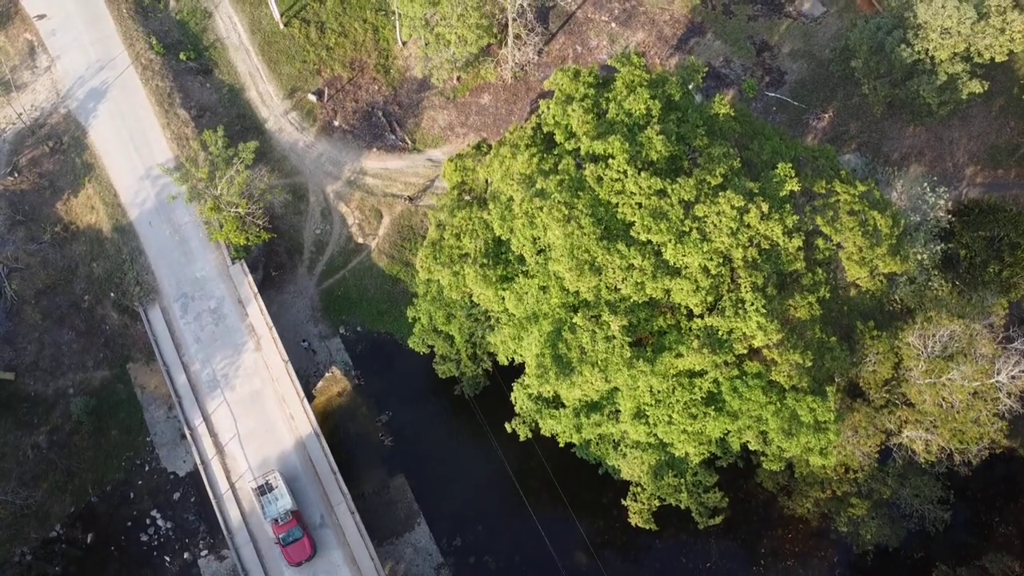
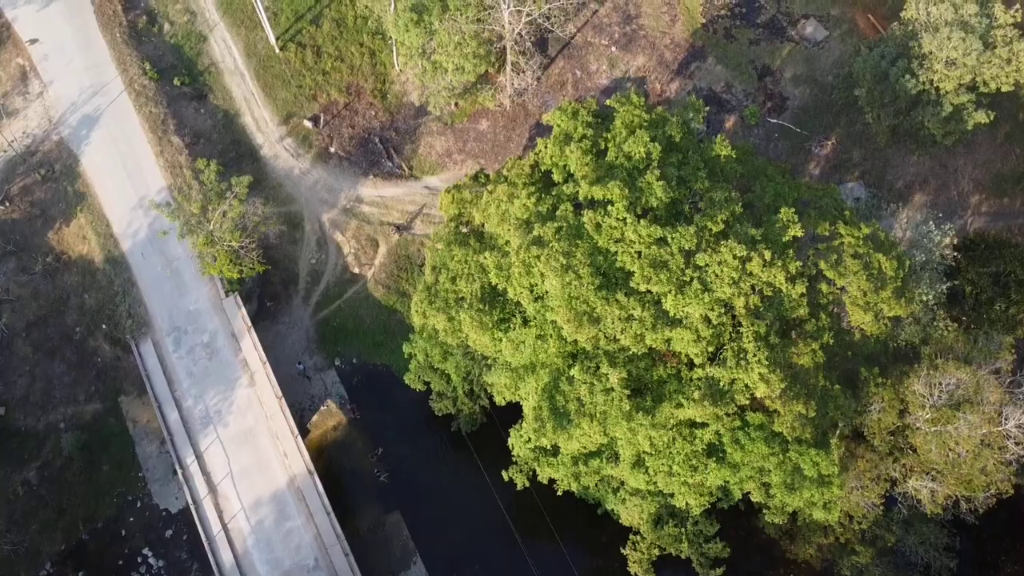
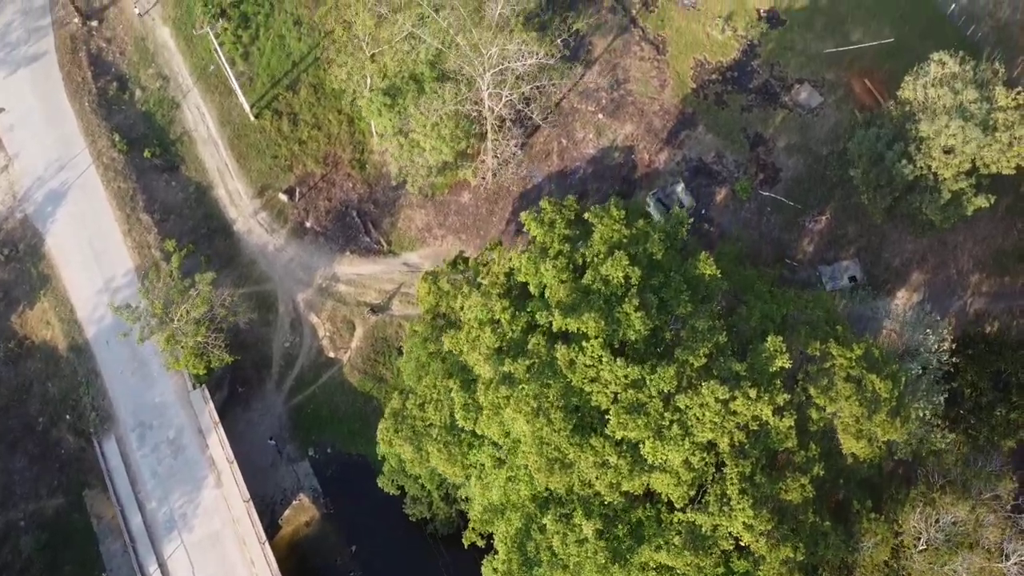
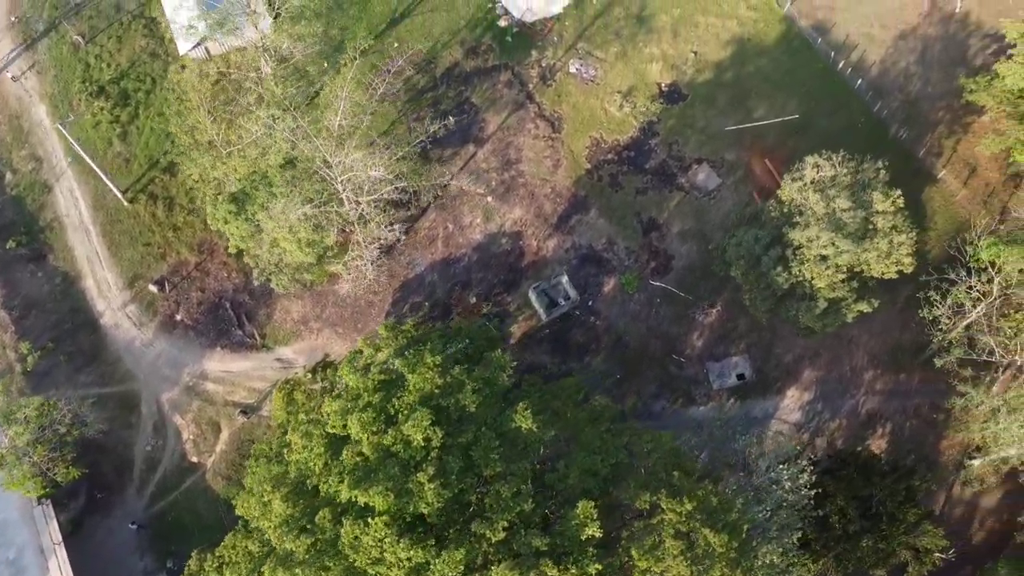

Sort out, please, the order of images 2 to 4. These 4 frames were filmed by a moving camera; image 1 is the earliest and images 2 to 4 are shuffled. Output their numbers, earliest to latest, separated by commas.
2, 3, 4
